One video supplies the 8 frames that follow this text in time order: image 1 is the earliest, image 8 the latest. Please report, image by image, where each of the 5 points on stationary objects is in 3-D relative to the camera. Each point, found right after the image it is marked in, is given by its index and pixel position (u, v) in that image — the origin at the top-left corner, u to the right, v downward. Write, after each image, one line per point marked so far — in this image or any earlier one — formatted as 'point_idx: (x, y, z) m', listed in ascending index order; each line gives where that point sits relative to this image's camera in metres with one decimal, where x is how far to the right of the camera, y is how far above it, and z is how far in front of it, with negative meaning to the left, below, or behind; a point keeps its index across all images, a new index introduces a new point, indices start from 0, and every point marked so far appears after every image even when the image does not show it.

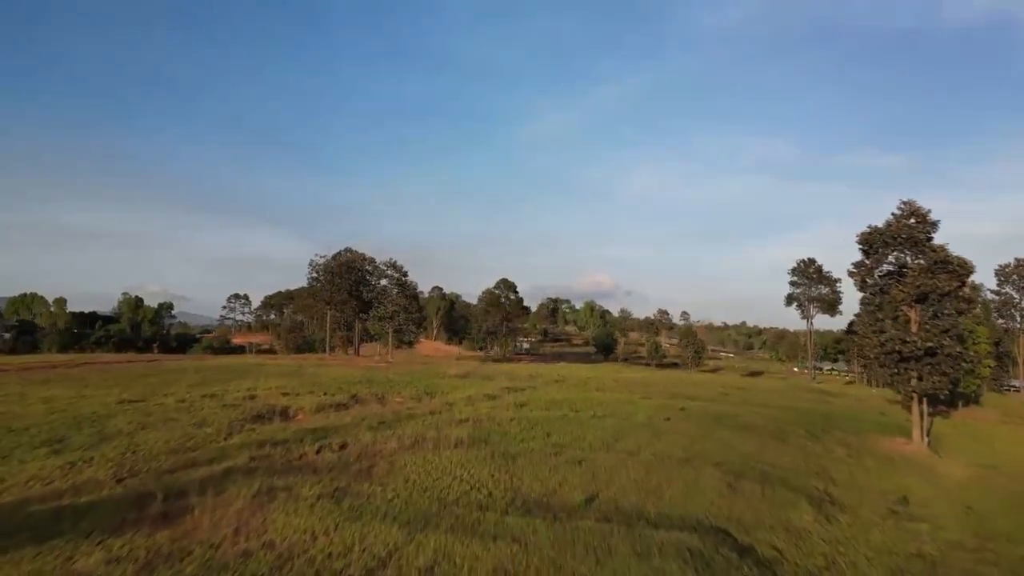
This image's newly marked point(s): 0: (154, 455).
0: (-9.4, -4.4, +15.5) m
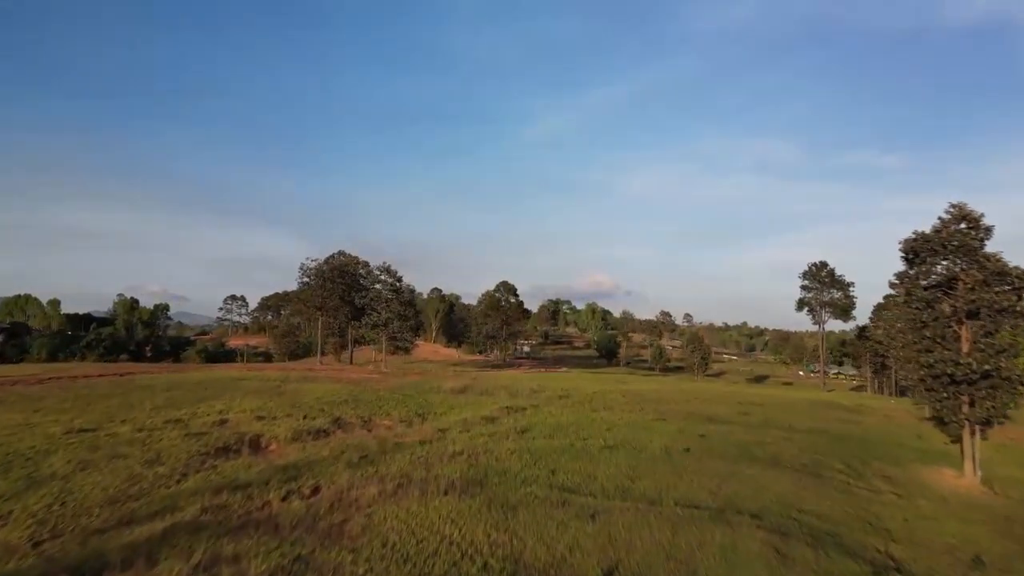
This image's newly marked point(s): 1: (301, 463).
0: (-9.4, -4.9, +13.0) m
1: (-6.1, -5.0, +16.8) m
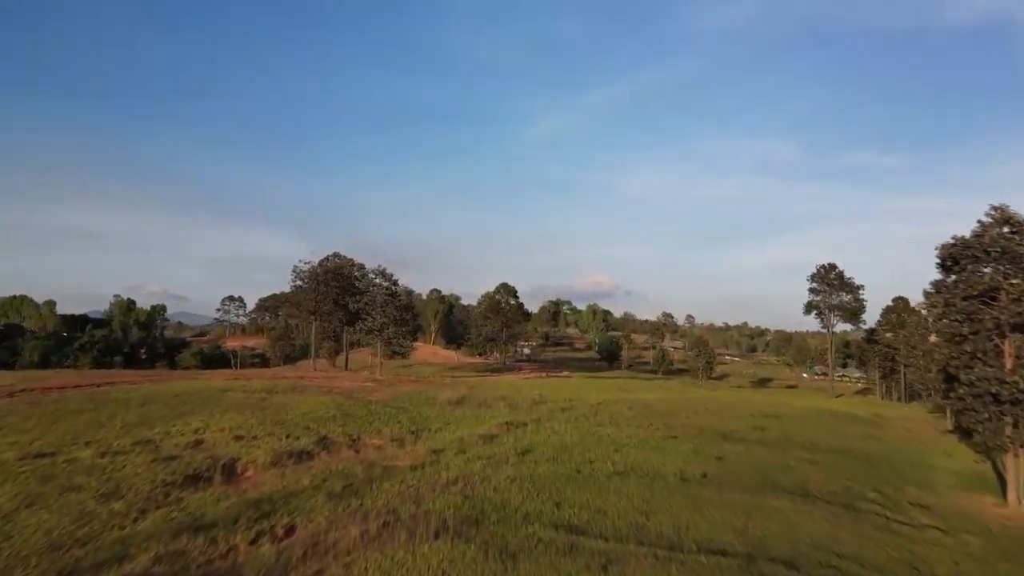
0: (-9.4, -5.2, +11.3) m
1: (-6.1, -5.3, +15.1) m
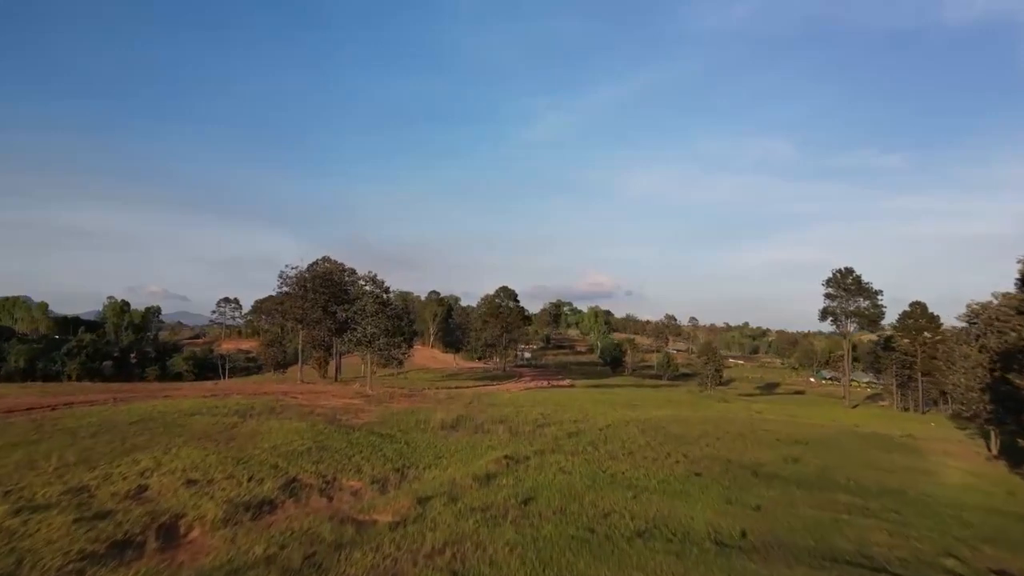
0: (-9.4, -5.7, +8.3) m
1: (-6.1, -5.9, +12.2) m
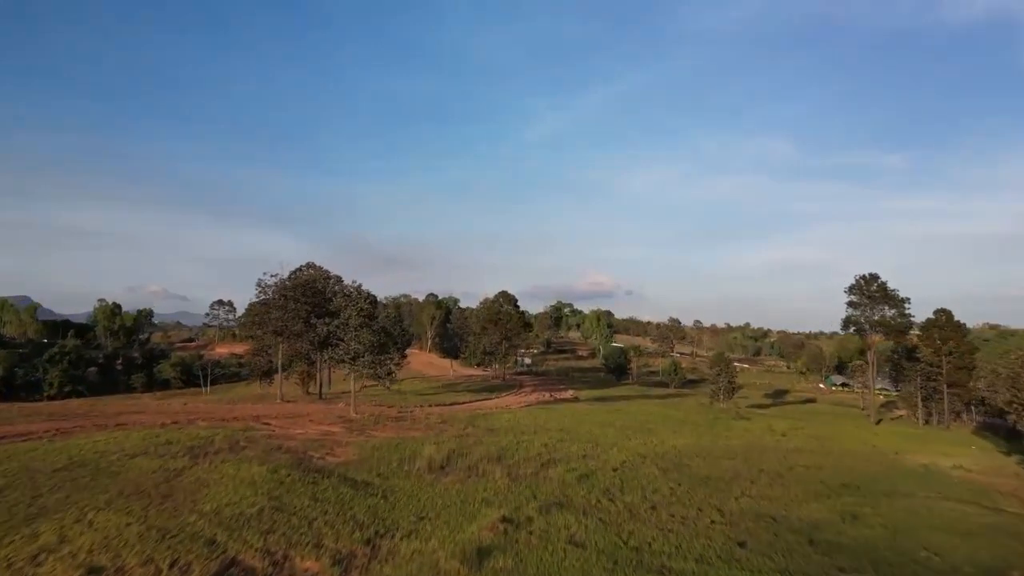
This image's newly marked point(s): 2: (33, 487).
0: (-9.4, -6.4, +4.4) m
1: (-6.1, -6.6, +8.2) m
2: (-15.0, -6.2, +18.6) m
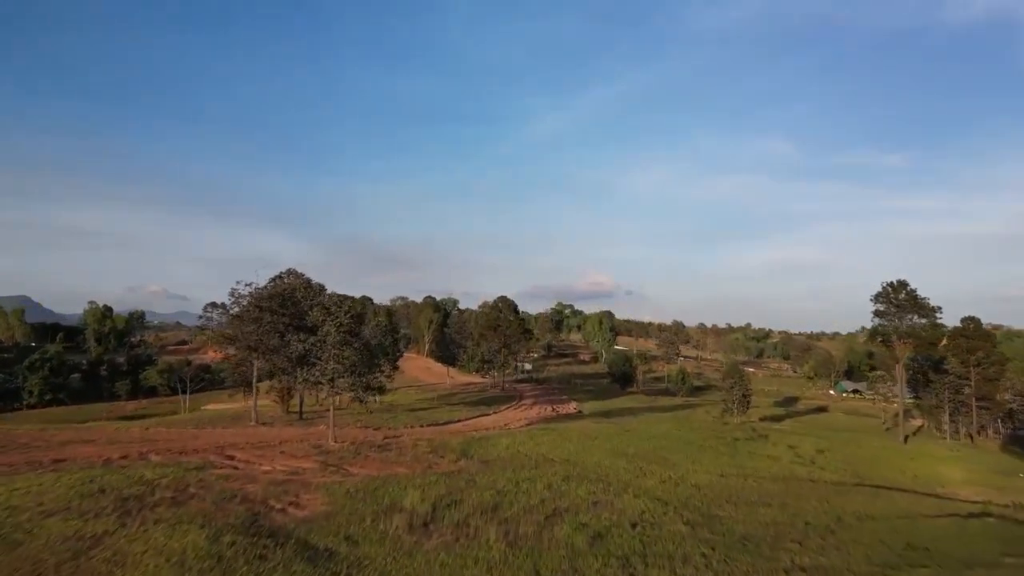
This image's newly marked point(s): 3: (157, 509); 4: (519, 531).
0: (-9.5, -7.1, +0.4) m
1: (-6.2, -7.2, +4.2) m
2: (-15.1, -6.9, +14.6) m
3: (-11.9, -7.3, +19.8) m
4: (+0.3, -8.0, +19.4) m
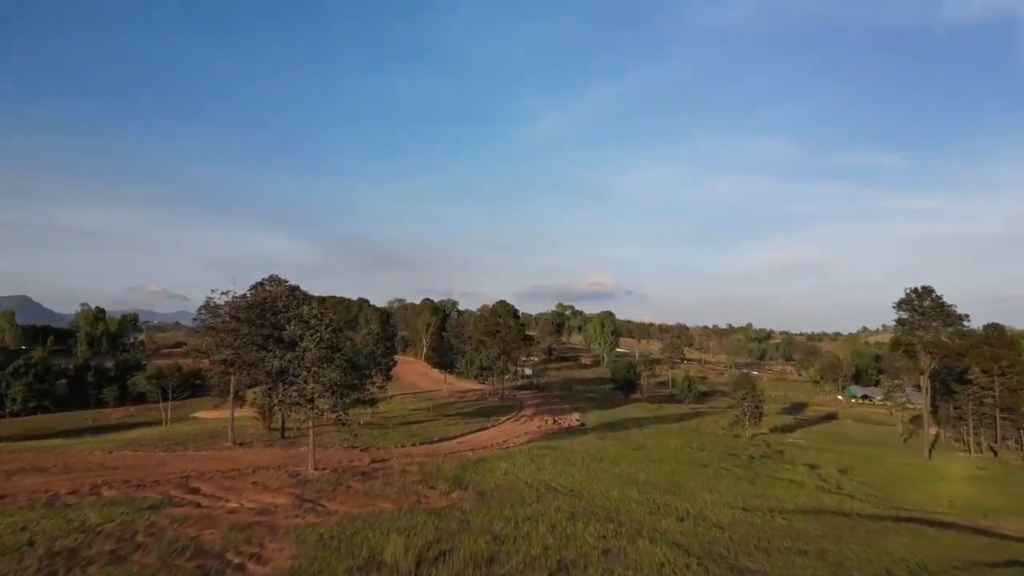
0: (-9.6, -7.6, -2.7) m
1: (-6.2, -7.8, +1.1) m
2: (-15.1, -7.4, +11.5) m
3: (-12.0, -7.9, +16.7) m
4: (+0.2, -8.5, +16.3) m
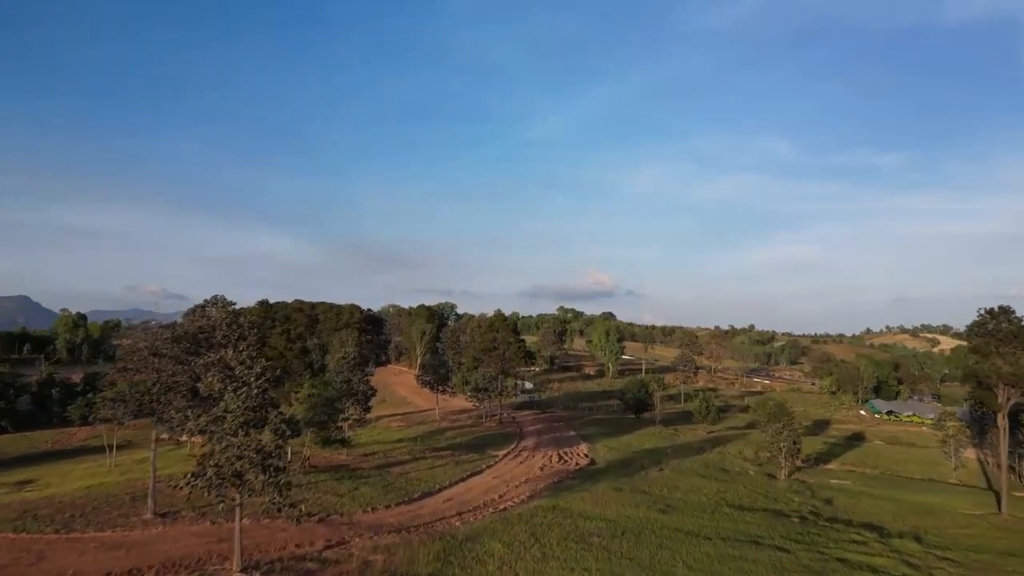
0: (-9.7, -9.0, -10.2) m
1: (-6.3, -9.1, -6.4) m
2: (-15.2, -8.8, +4.0) m
3: (-12.1, -9.2, +9.2) m
4: (+0.1, -9.9, +8.8) m
